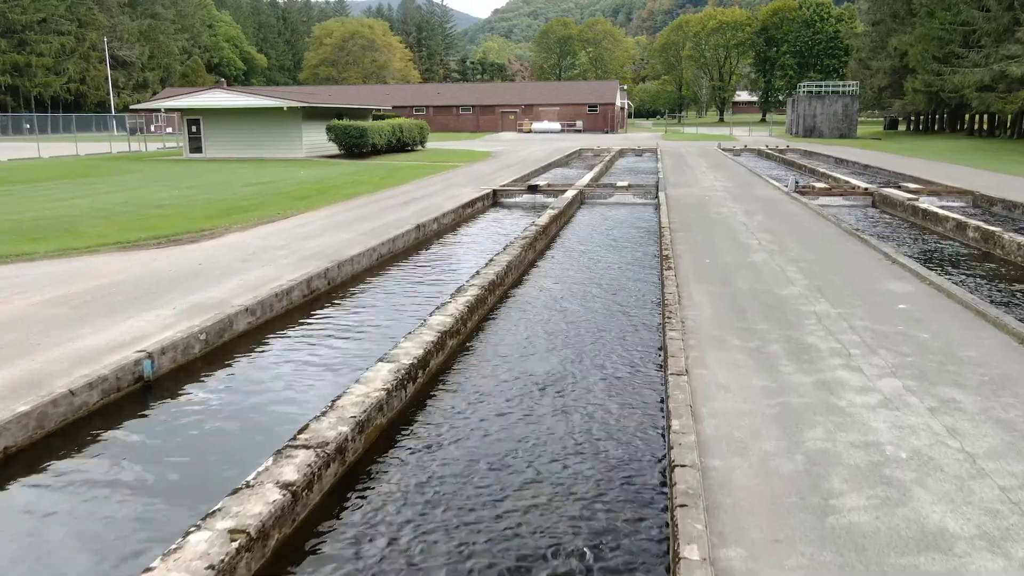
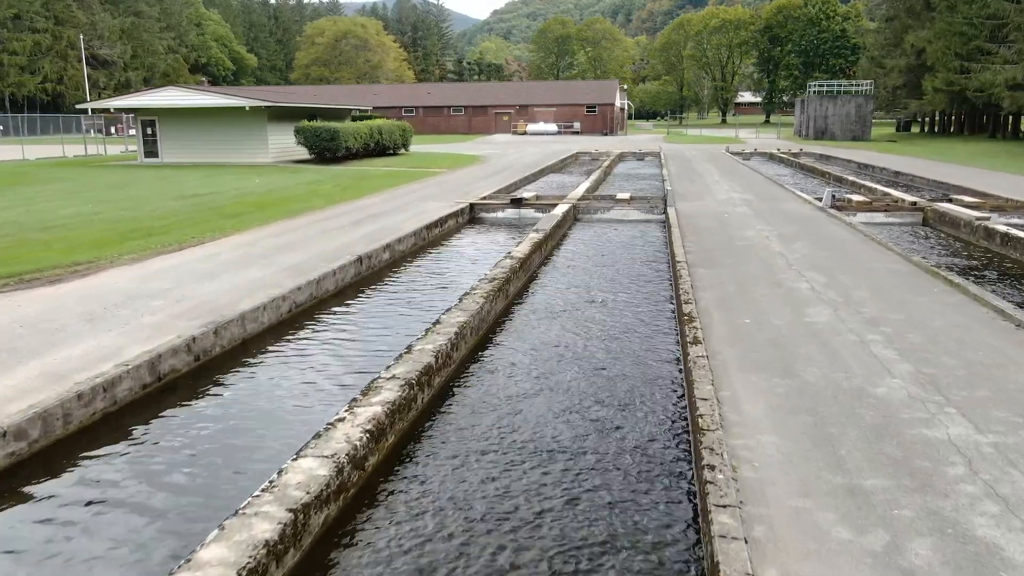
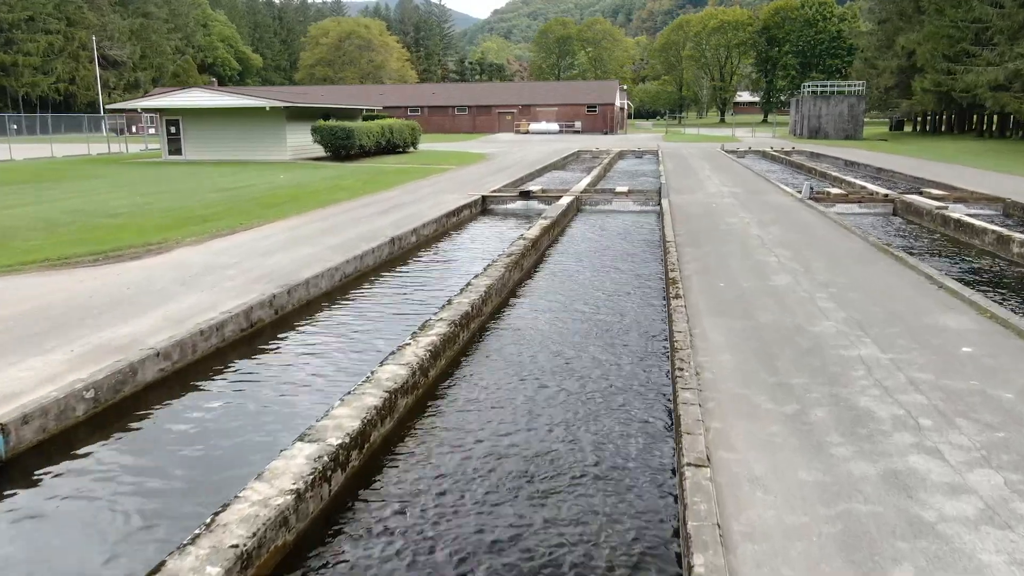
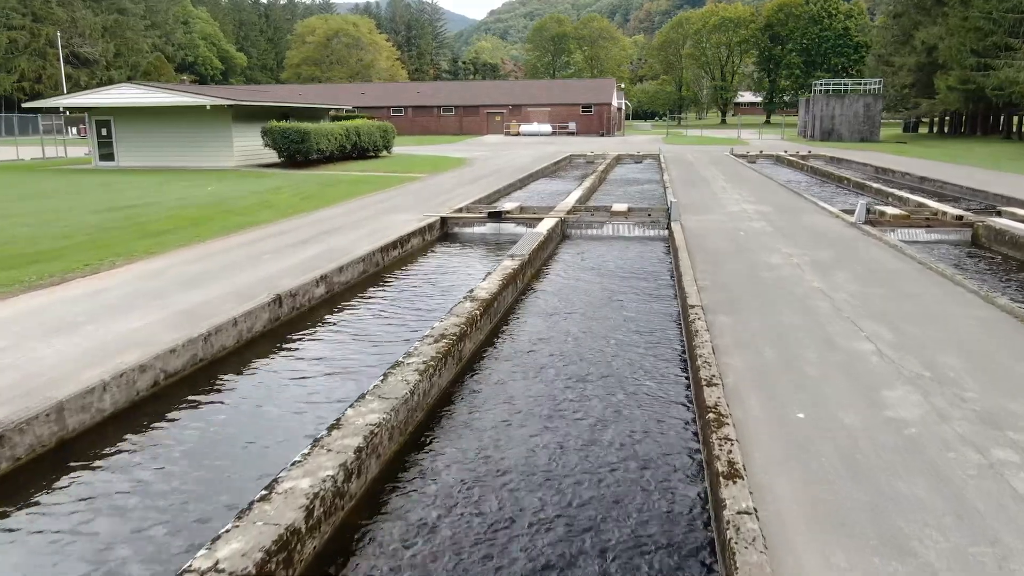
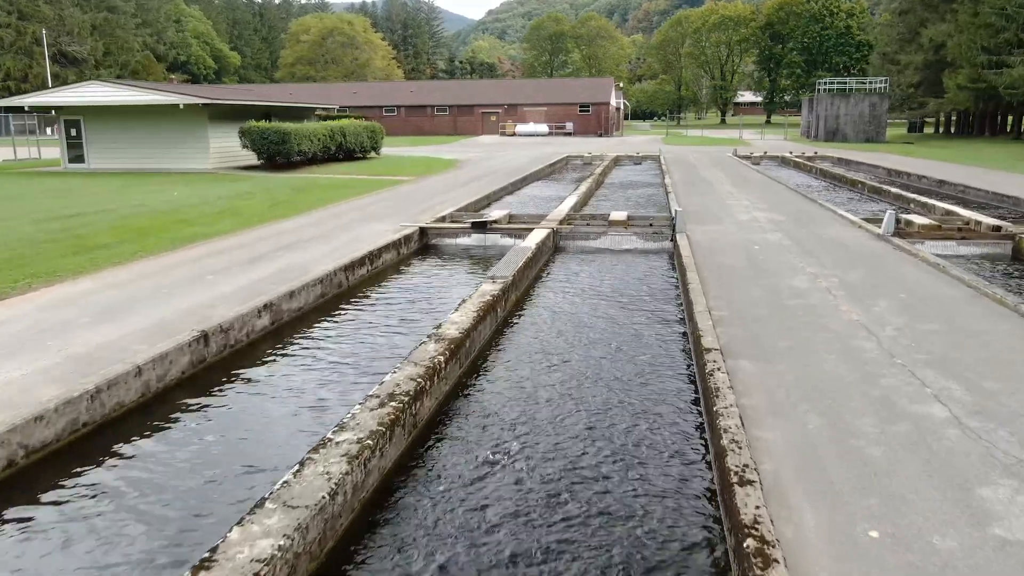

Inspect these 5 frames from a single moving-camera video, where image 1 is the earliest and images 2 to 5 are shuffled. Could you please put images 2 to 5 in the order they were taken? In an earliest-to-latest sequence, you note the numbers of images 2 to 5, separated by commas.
3, 2, 4, 5
